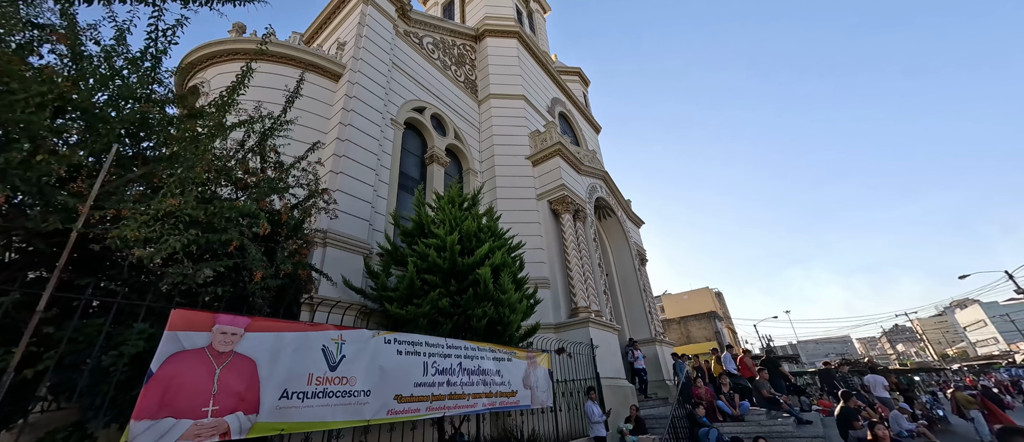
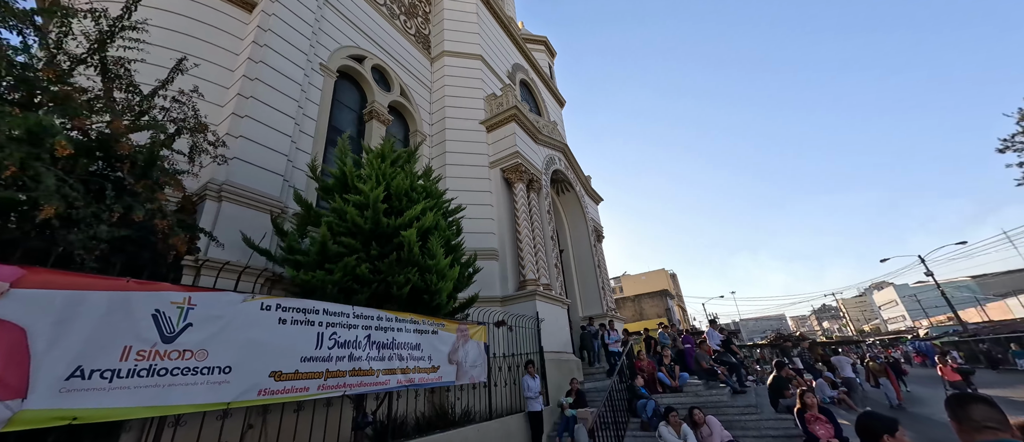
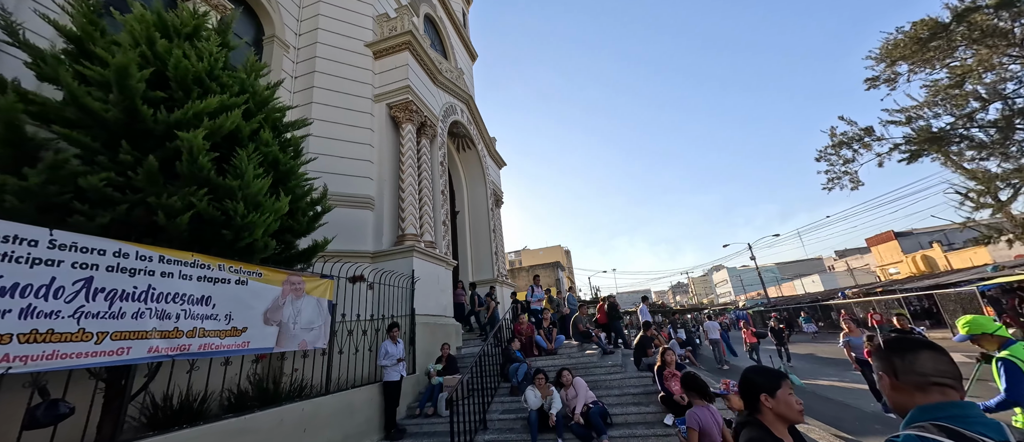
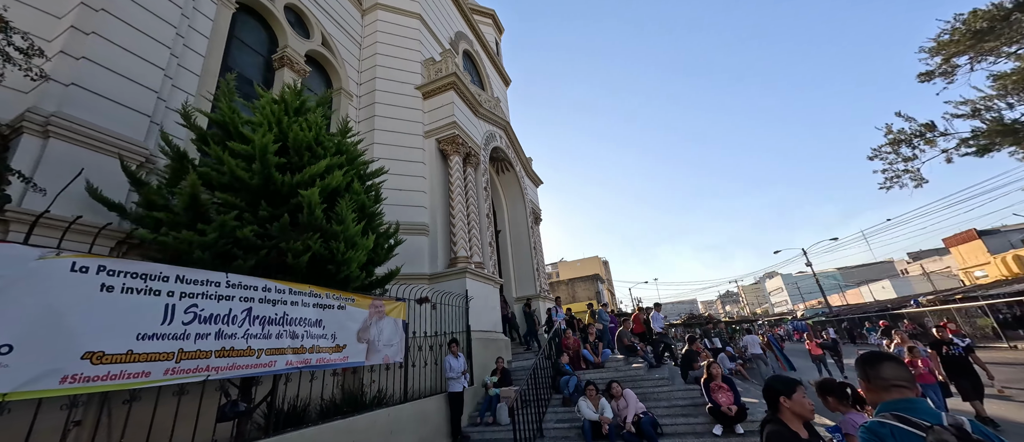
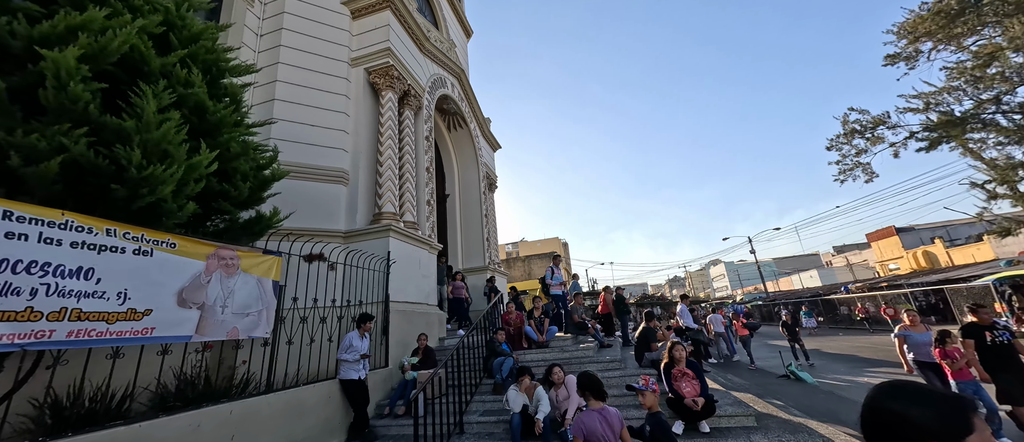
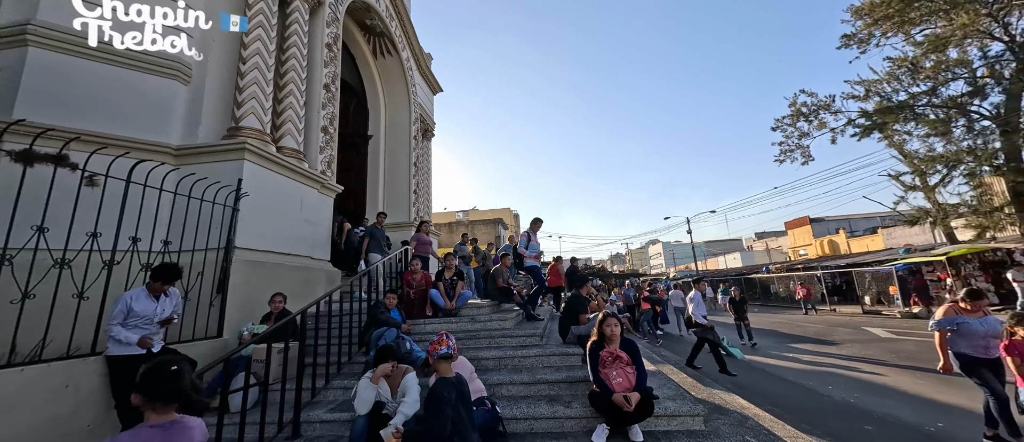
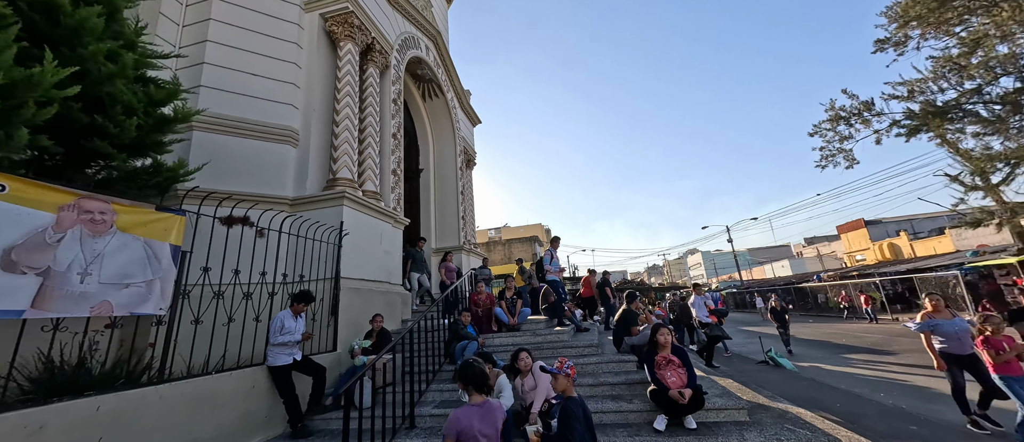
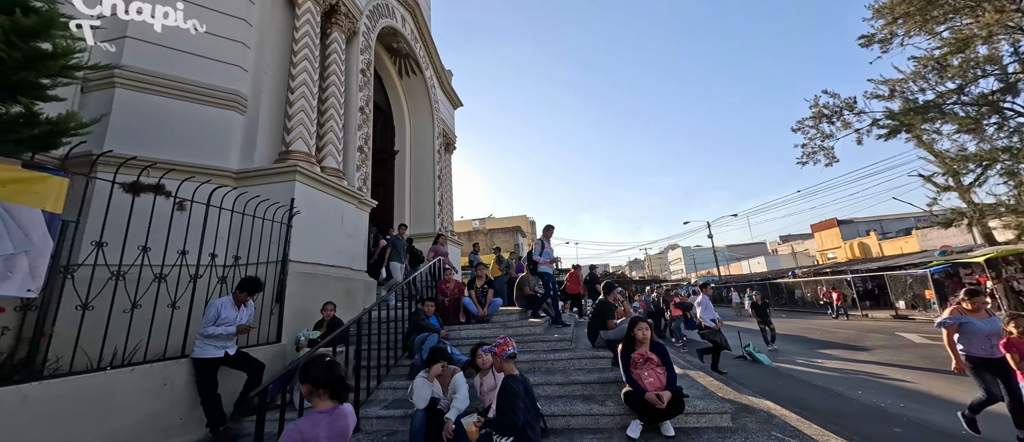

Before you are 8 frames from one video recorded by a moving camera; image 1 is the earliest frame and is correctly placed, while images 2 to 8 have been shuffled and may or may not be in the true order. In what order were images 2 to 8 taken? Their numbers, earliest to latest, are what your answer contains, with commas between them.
2, 4, 3, 5, 7, 8, 6
